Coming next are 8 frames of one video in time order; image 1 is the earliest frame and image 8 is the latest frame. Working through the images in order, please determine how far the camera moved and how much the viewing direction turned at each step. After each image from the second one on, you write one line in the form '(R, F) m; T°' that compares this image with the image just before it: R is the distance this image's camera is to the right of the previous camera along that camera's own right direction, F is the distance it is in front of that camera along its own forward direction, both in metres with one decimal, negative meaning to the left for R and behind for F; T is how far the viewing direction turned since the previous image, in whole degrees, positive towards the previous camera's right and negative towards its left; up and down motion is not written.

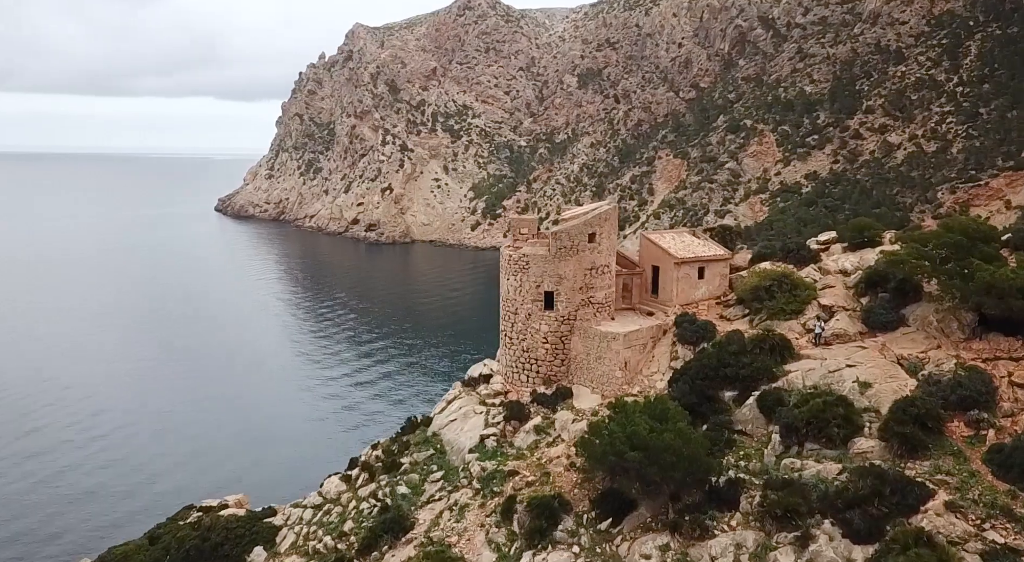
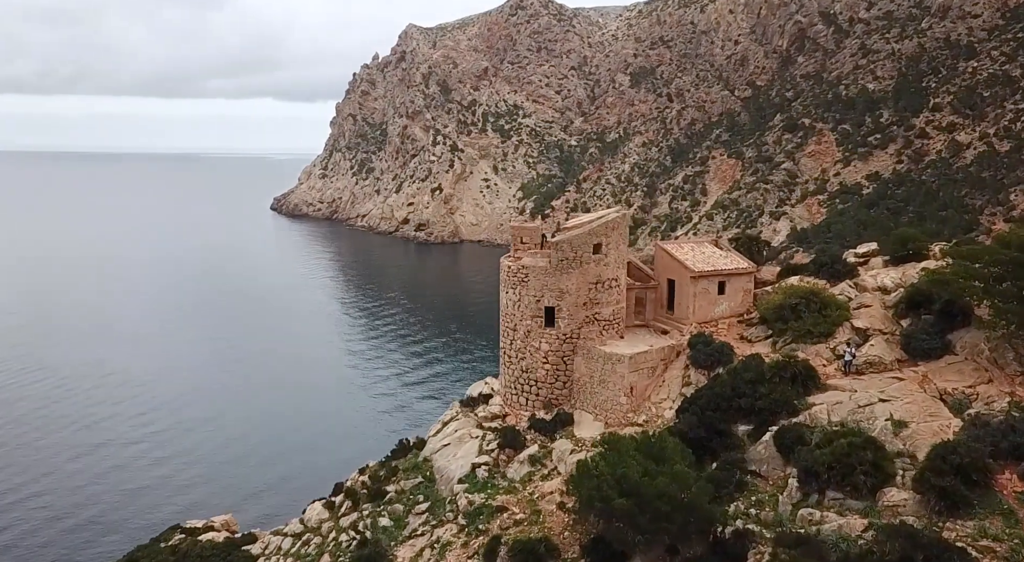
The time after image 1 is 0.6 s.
(+1.3, +1.8) m; -4°
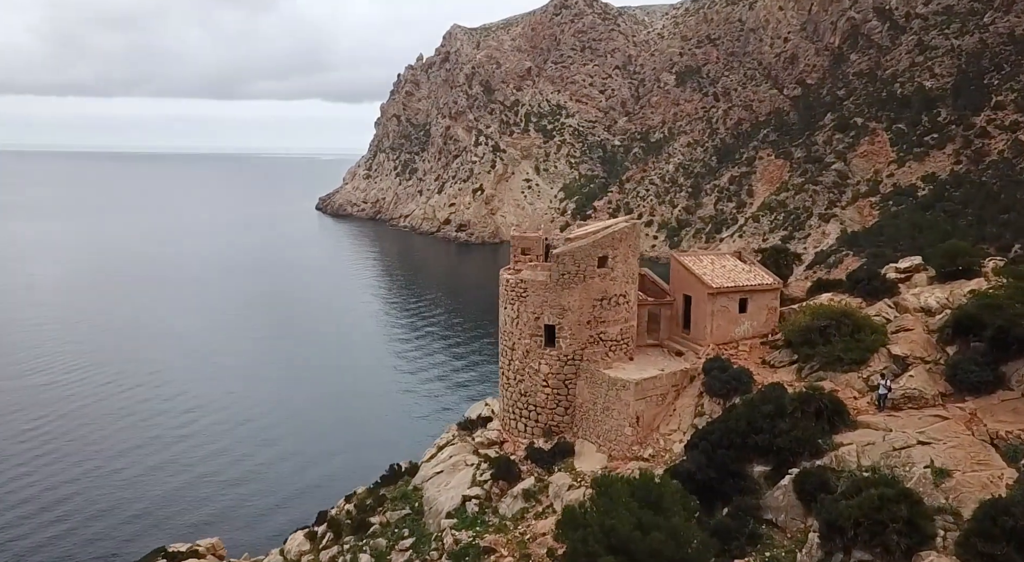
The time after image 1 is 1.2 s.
(+1.0, +1.7) m; -3°
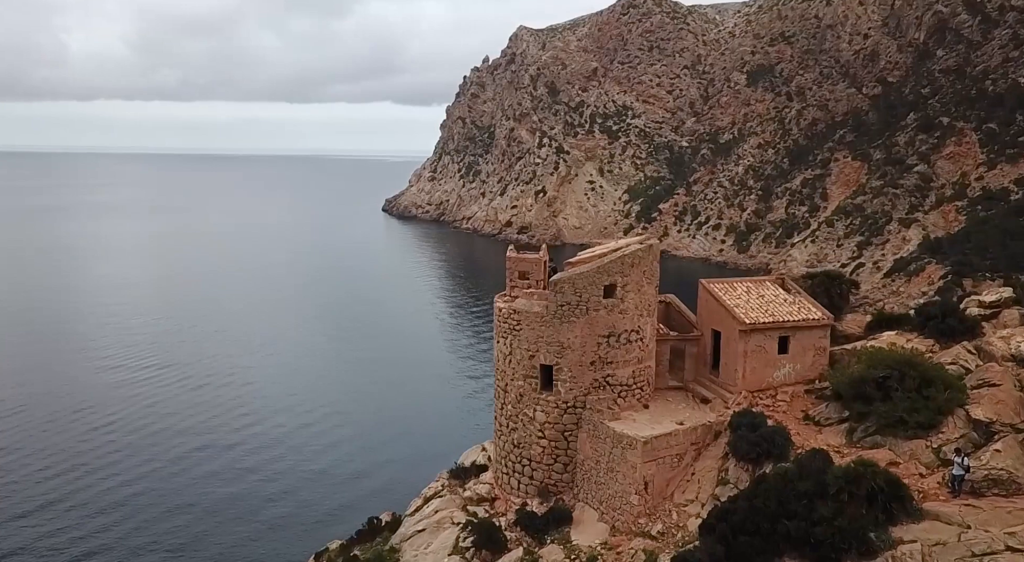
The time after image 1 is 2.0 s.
(+1.3, +2.7) m; -5°
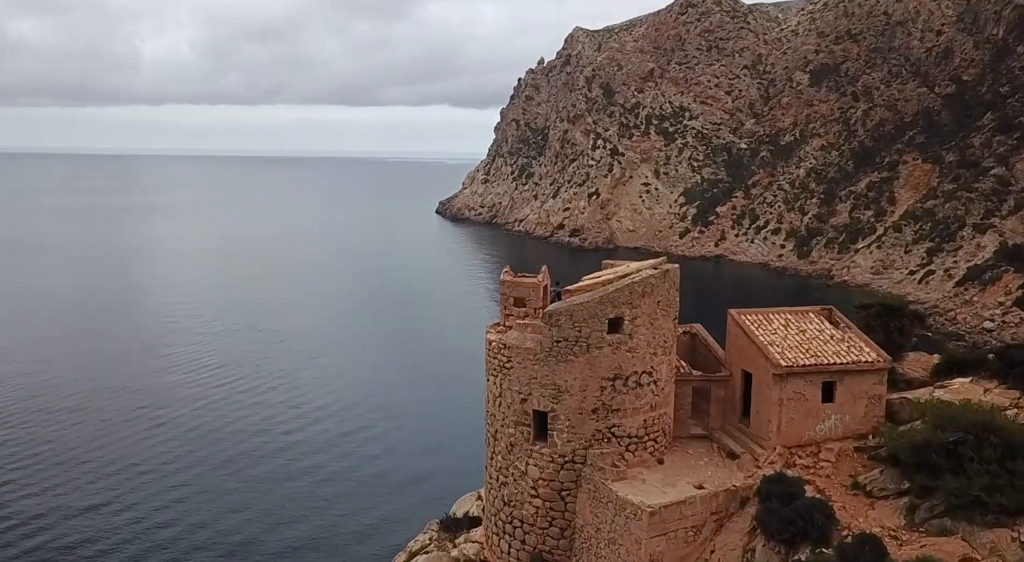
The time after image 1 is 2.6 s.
(+1.0, +2.2) m; -4°
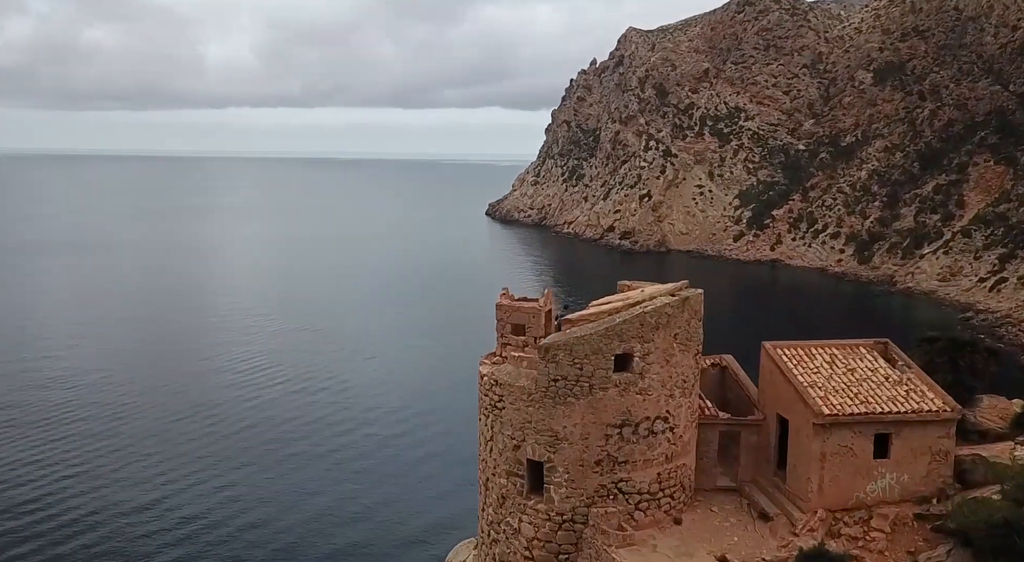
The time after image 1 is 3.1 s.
(+0.7, +1.7) m; -4°
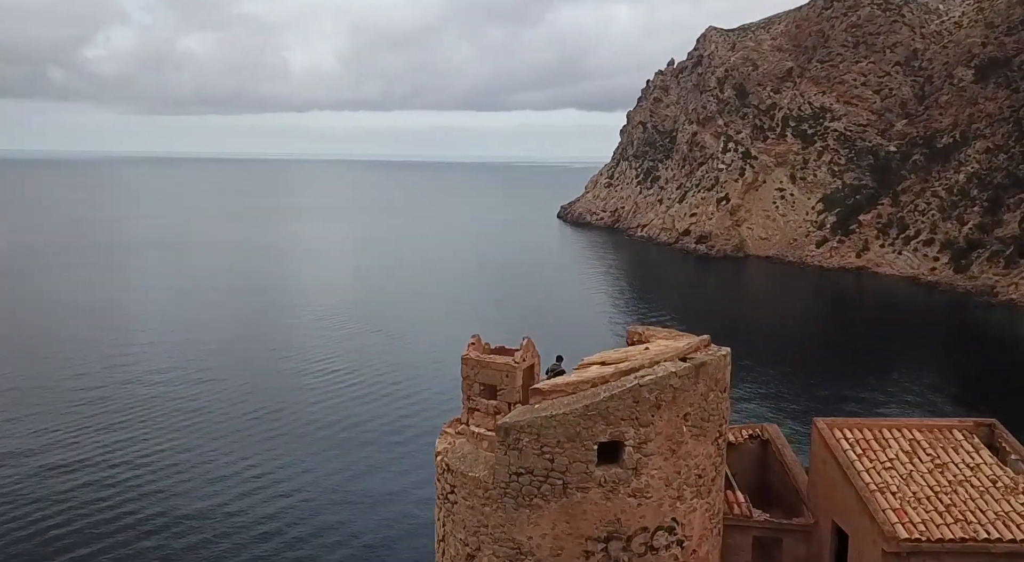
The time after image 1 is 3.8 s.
(+1.1, +2.6) m; -5°
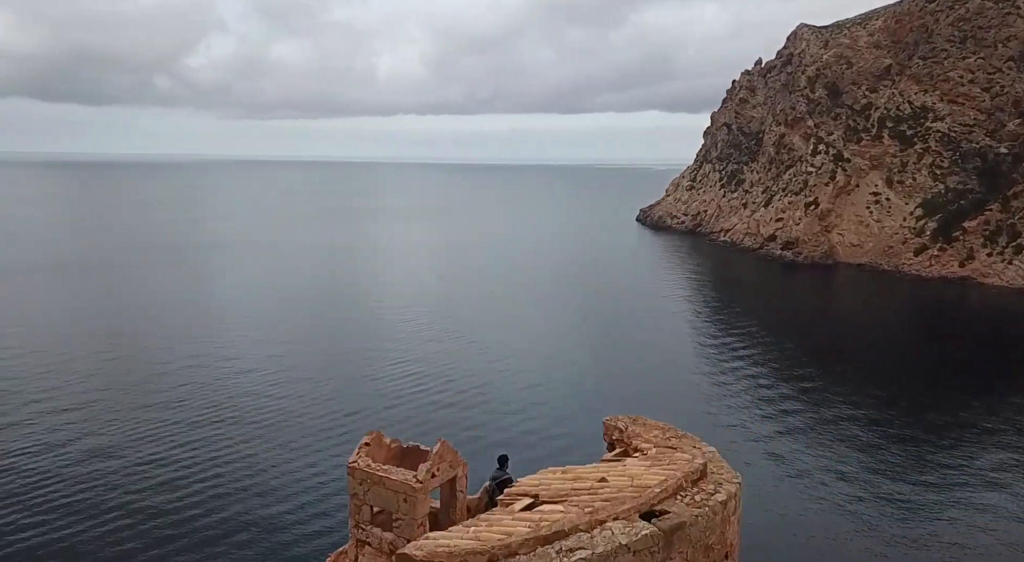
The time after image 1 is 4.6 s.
(+1.2, +2.8) m; -6°
